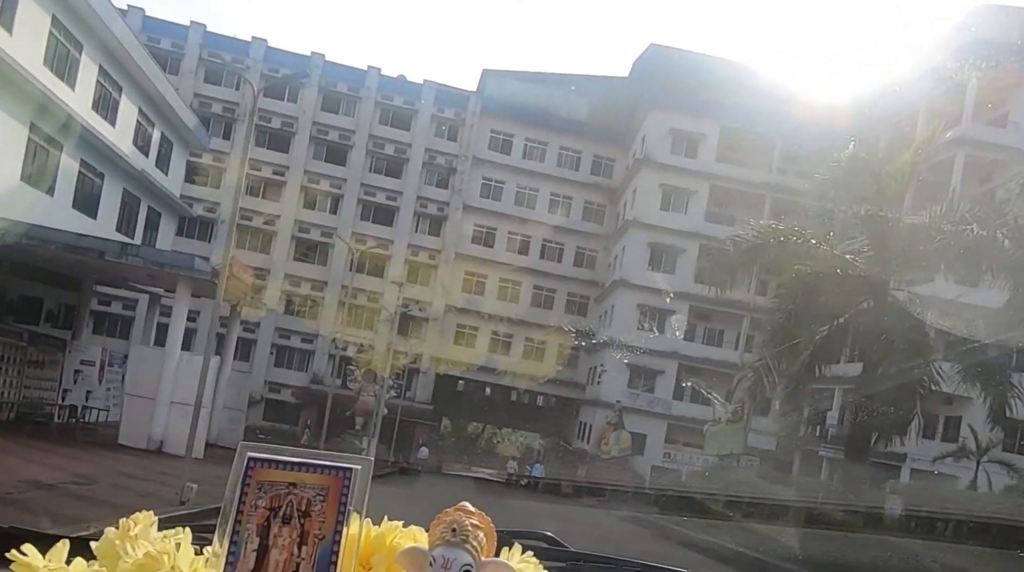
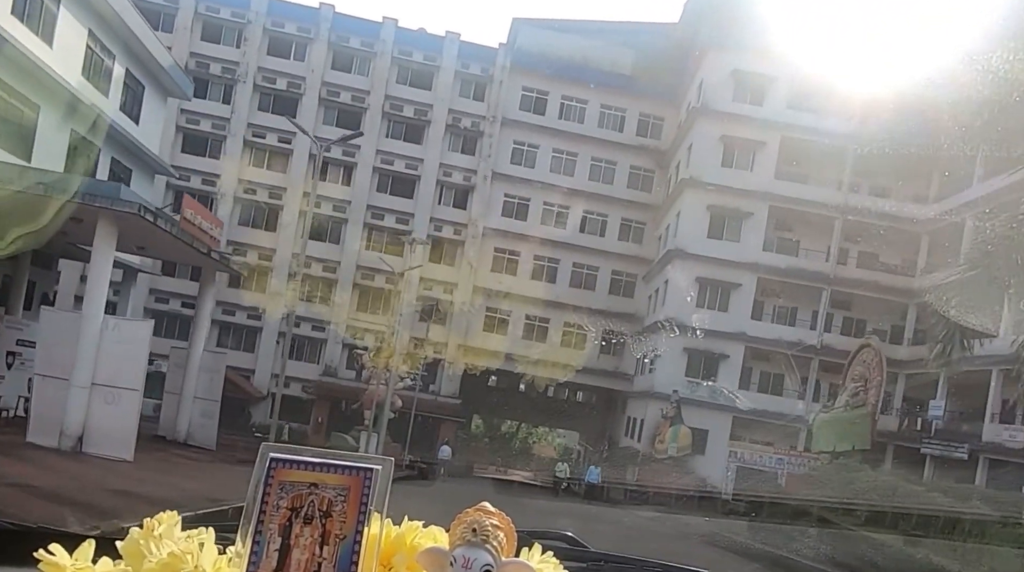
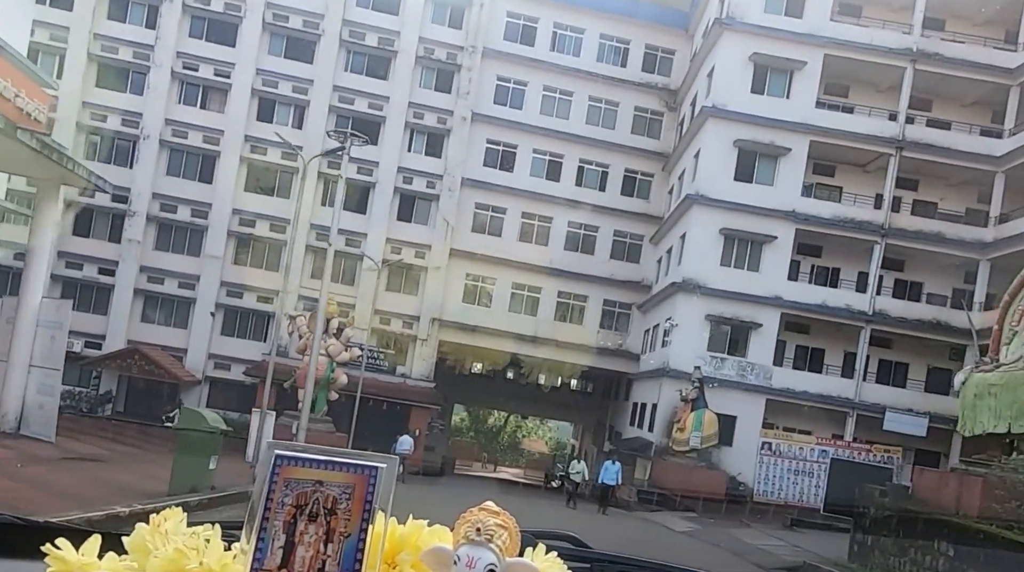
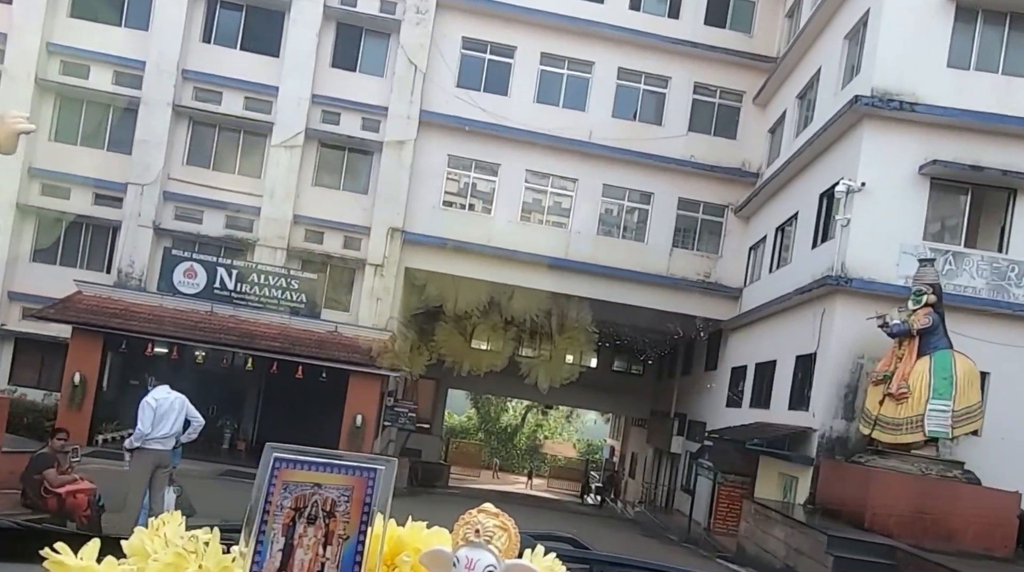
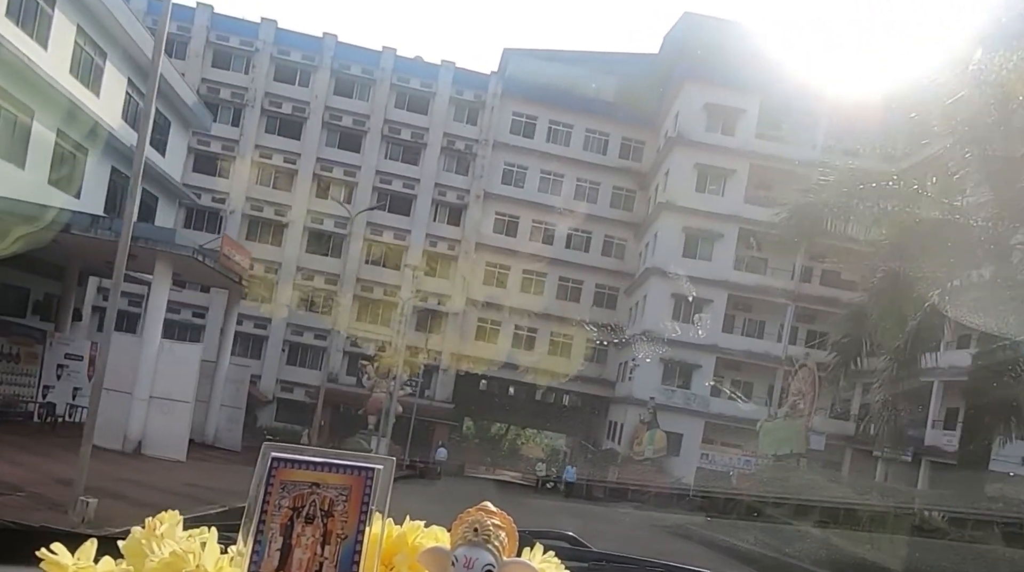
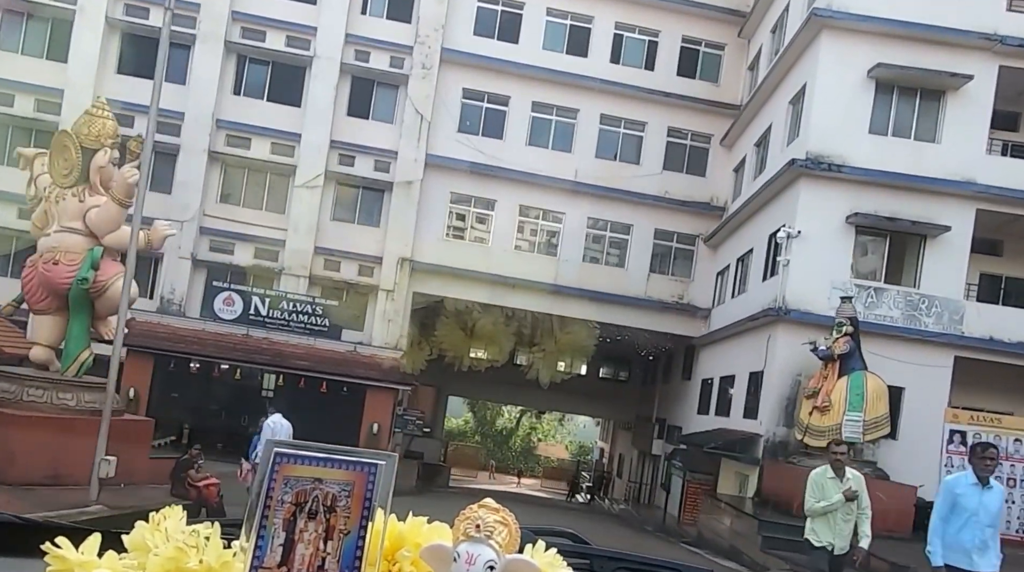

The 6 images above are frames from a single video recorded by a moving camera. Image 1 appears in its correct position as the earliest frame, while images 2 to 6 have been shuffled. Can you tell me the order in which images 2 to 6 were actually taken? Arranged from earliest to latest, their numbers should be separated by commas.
5, 2, 3, 6, 4
